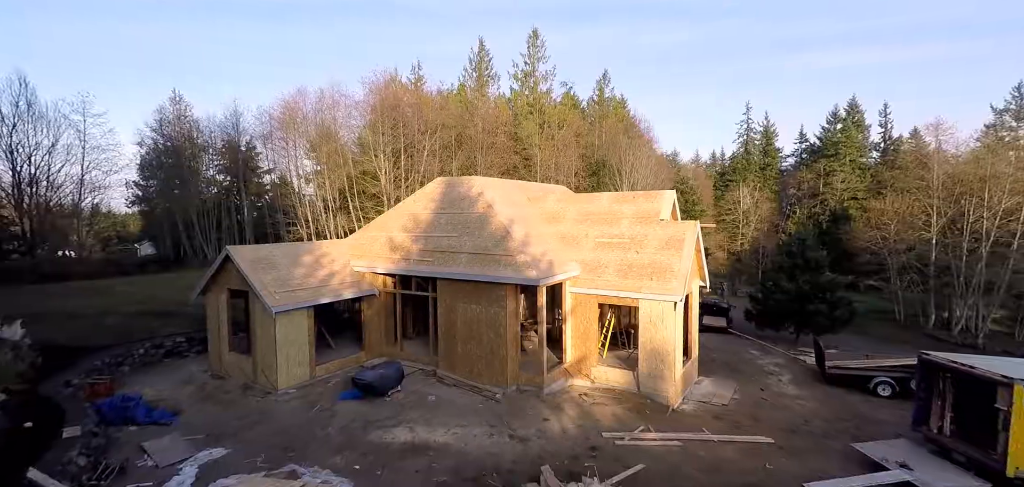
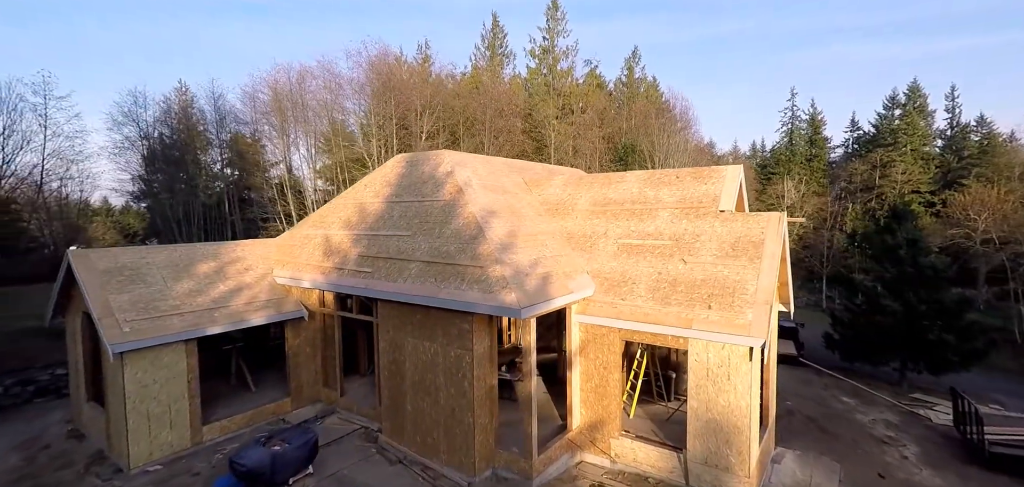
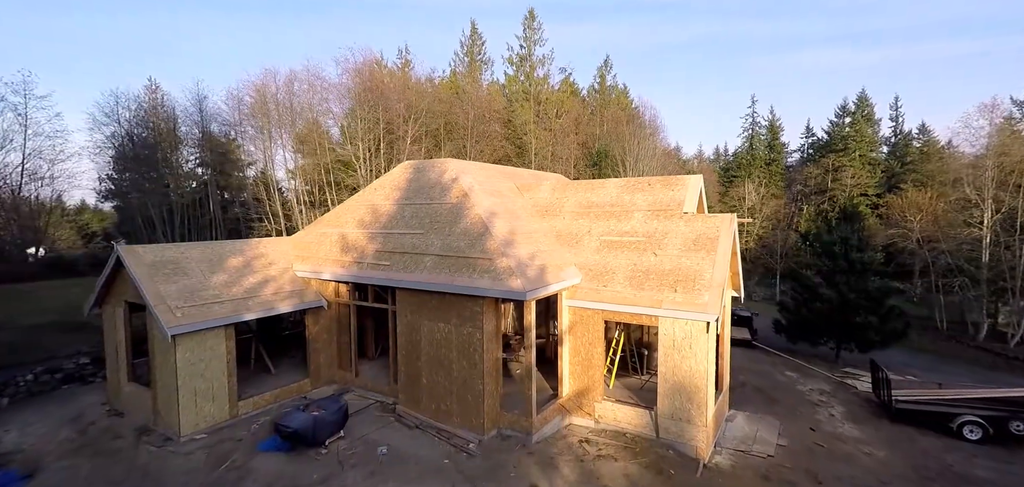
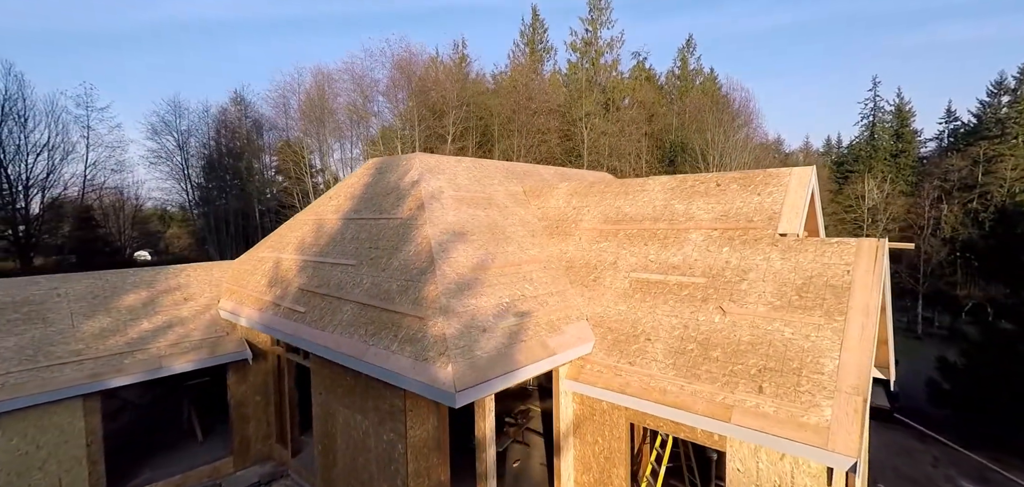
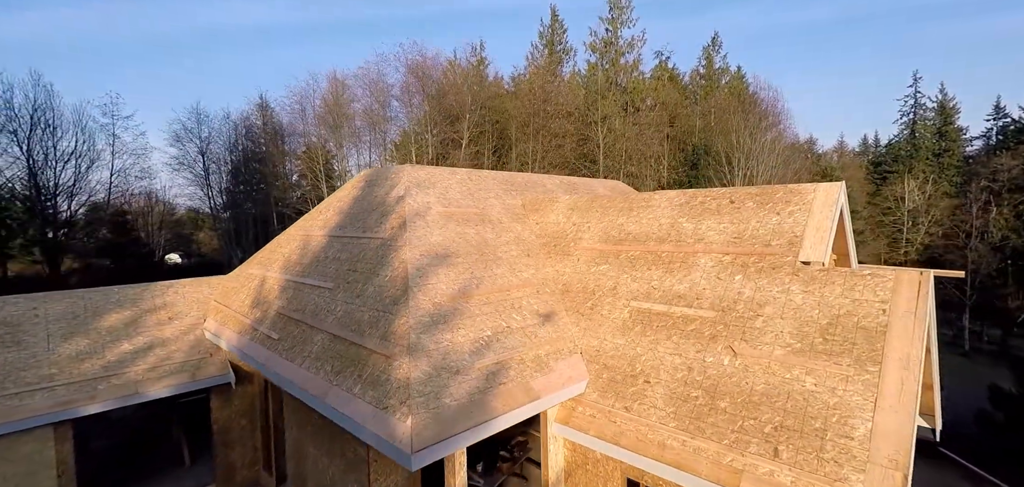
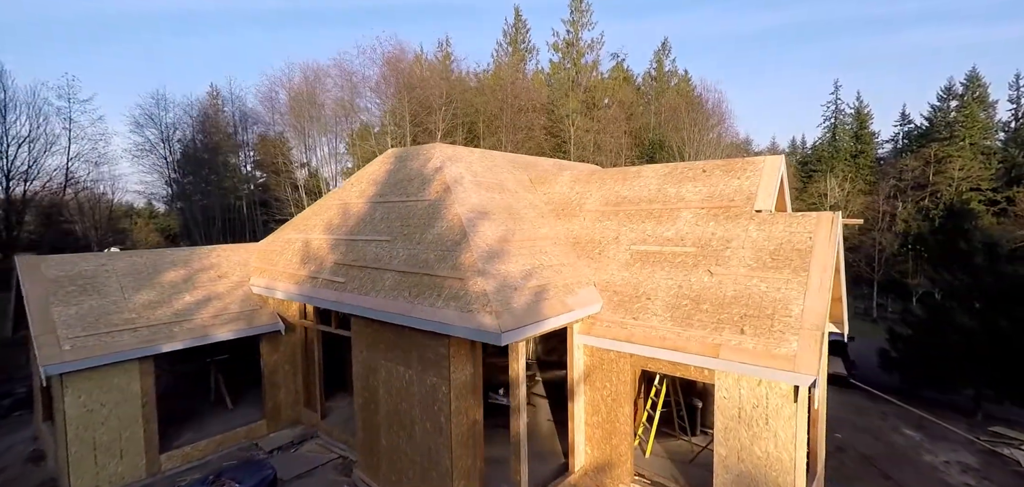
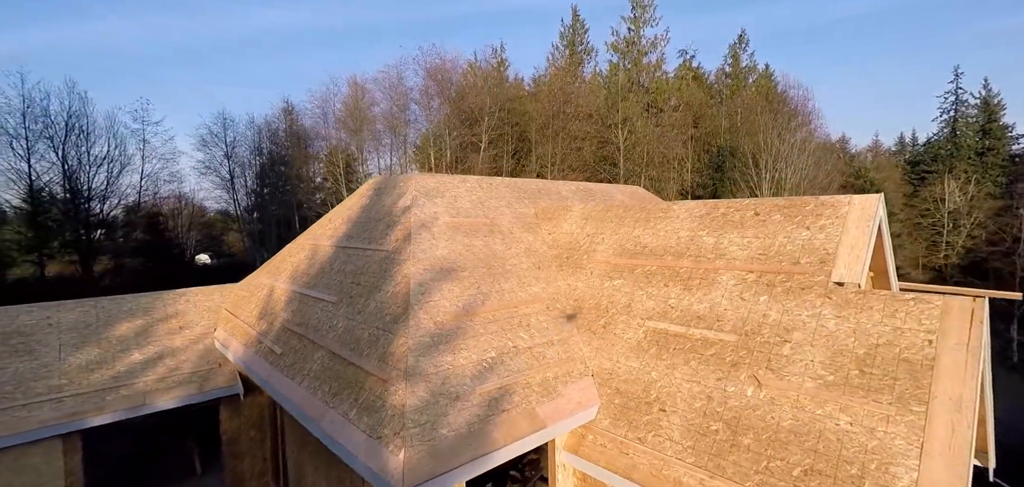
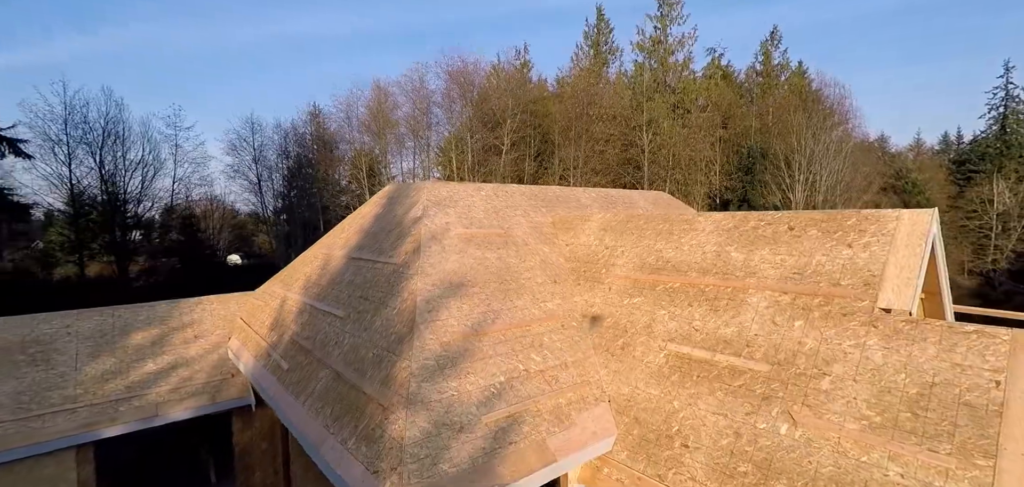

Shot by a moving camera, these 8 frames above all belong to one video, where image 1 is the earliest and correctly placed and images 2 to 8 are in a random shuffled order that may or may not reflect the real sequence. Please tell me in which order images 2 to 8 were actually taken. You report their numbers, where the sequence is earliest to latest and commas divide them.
3, 2, 6, 4, 5, 7, 8
